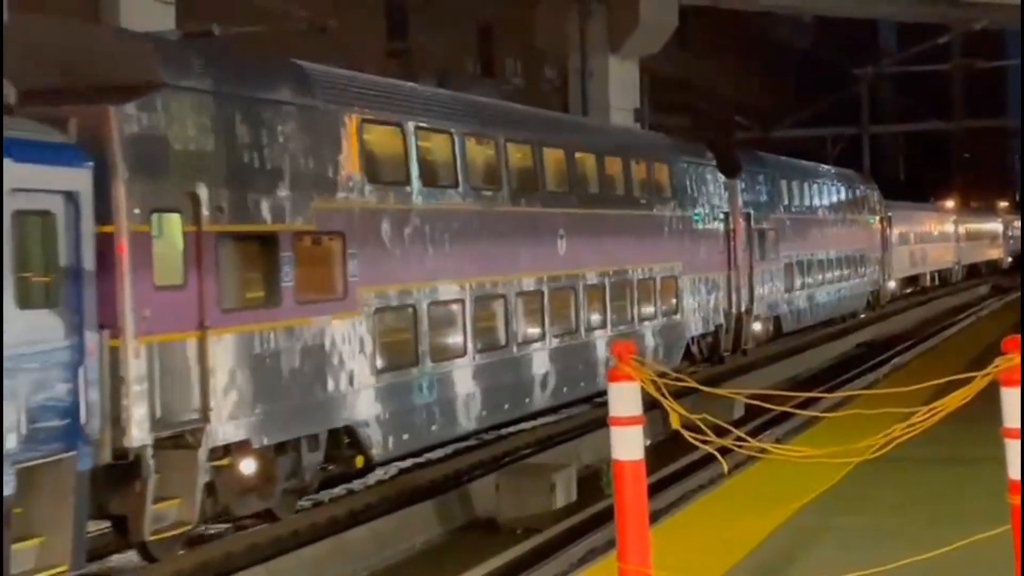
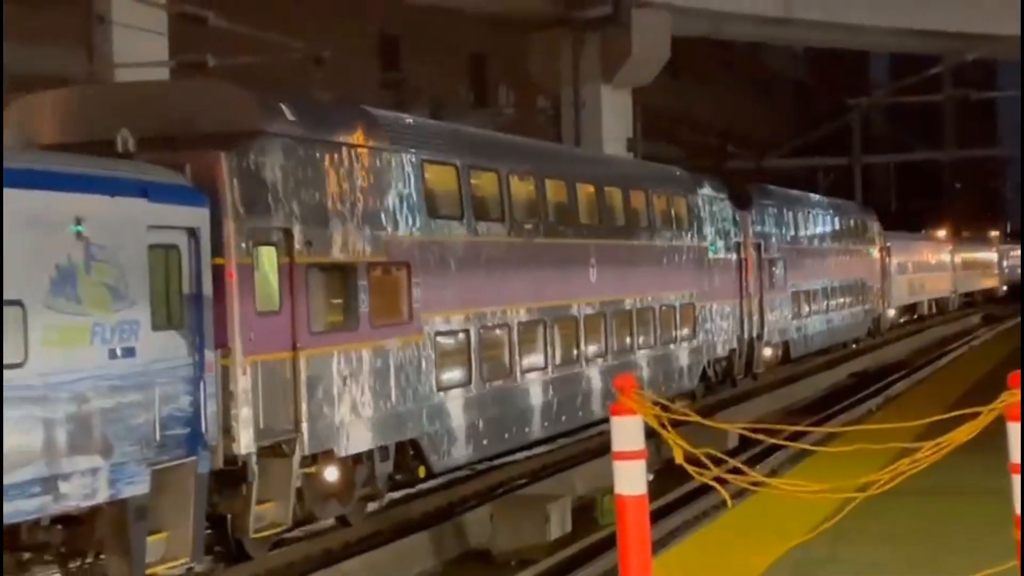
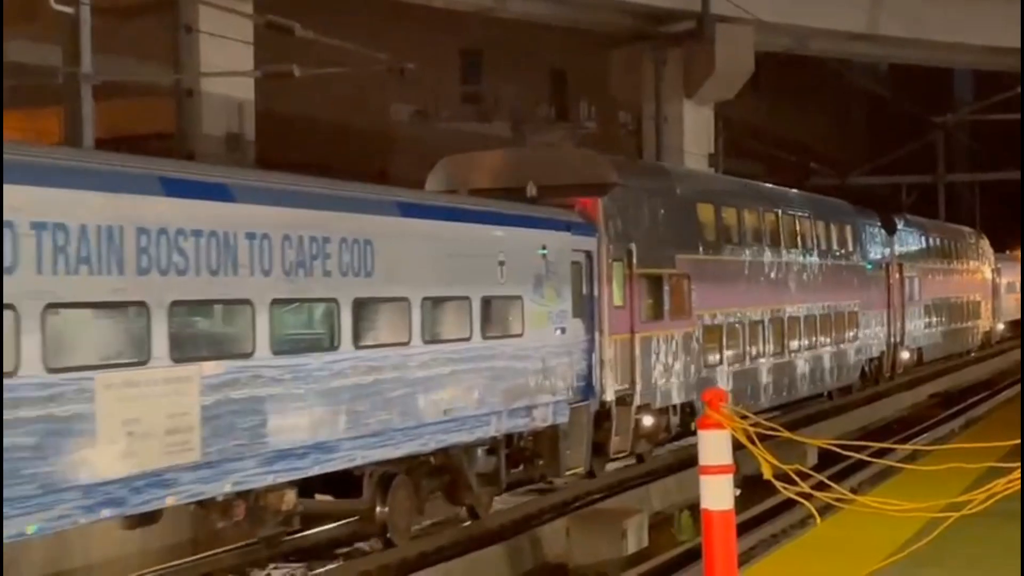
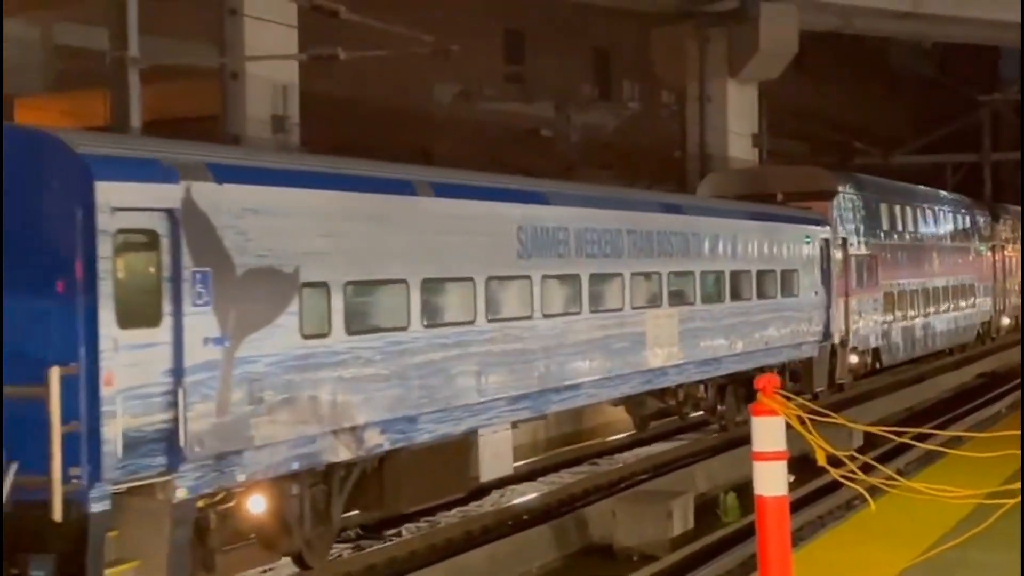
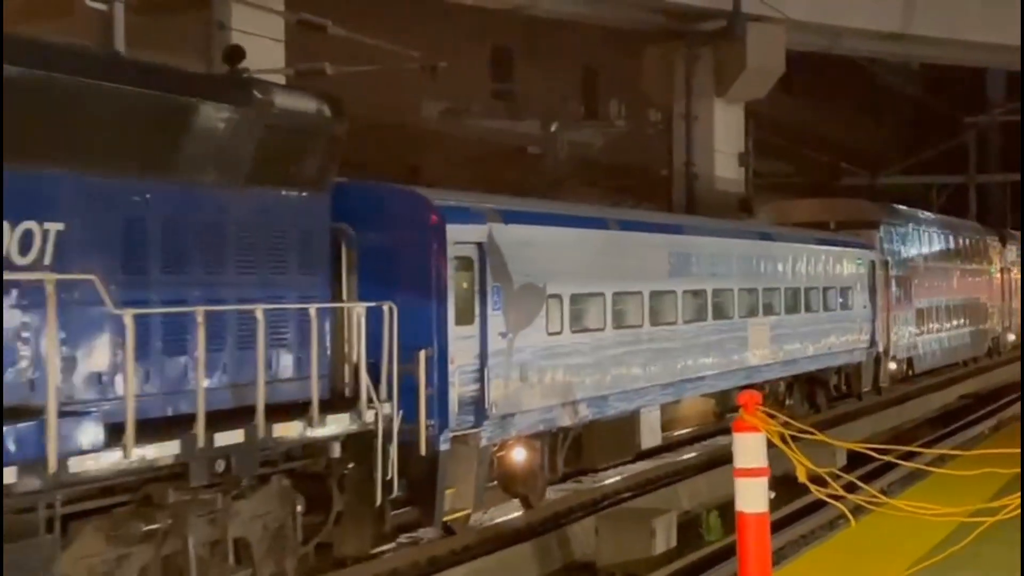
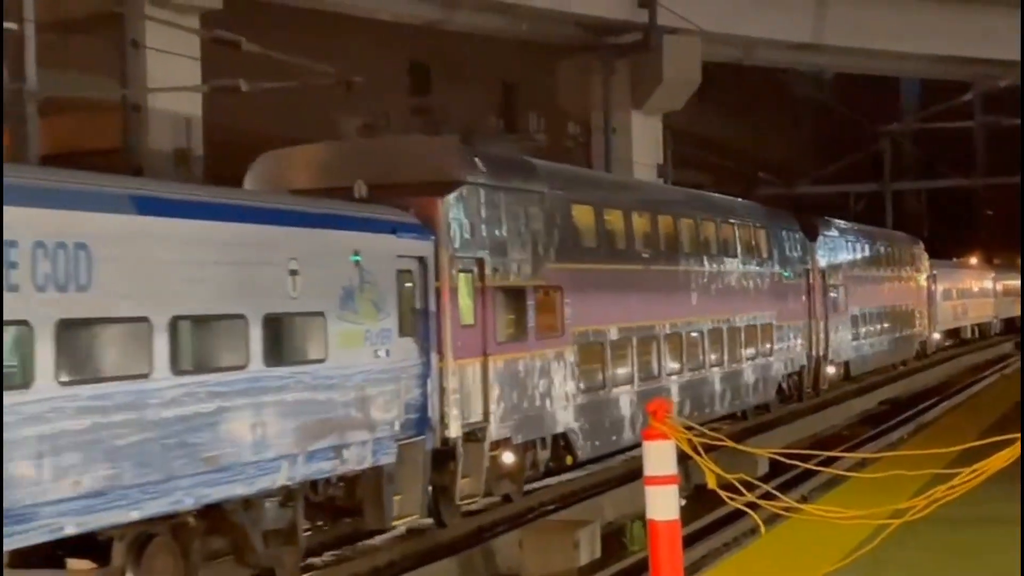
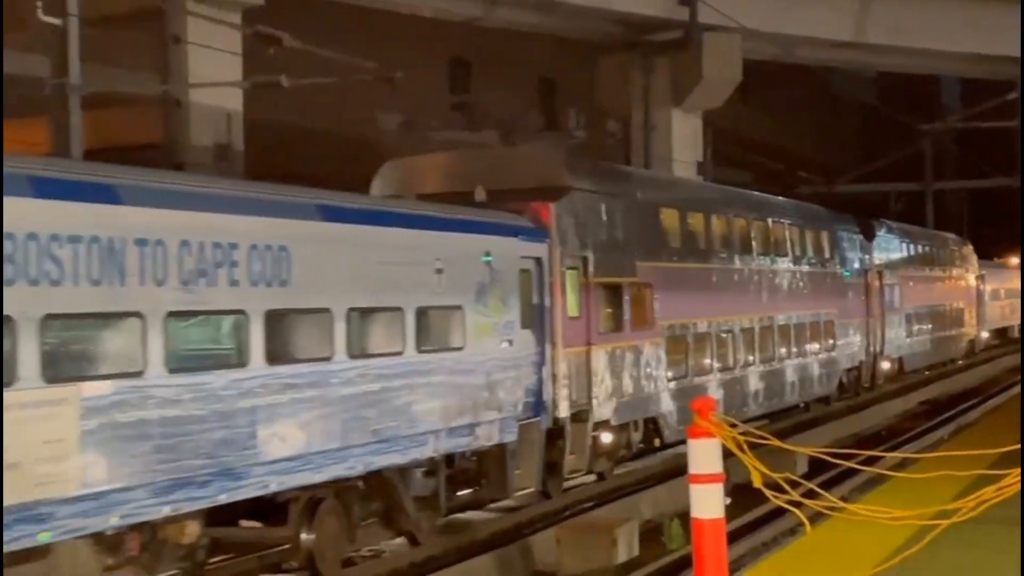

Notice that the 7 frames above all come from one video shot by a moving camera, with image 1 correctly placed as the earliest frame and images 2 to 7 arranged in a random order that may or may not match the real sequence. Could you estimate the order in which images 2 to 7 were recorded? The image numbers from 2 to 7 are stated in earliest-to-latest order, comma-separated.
2, 6, 7, 3, 4, 5
